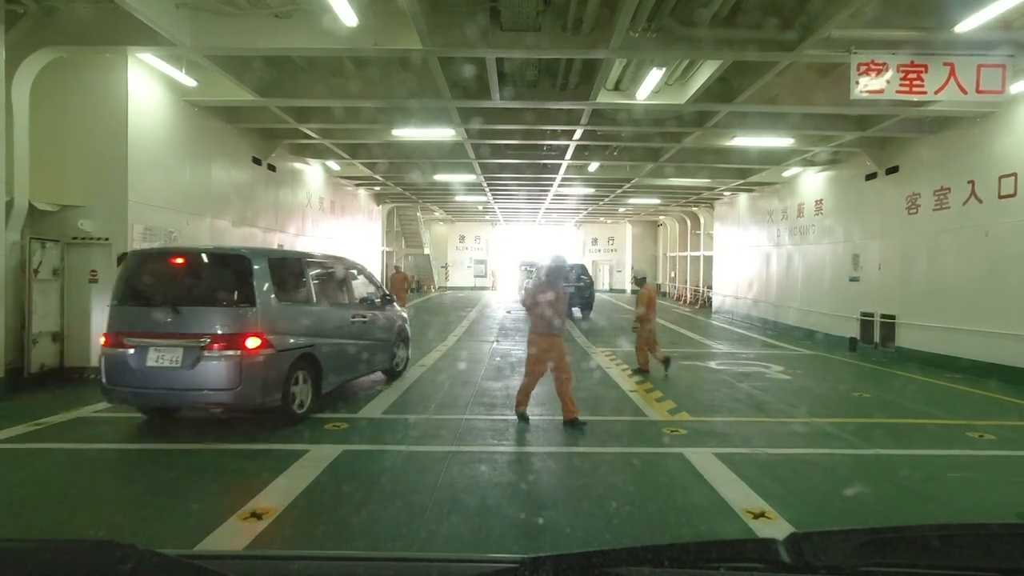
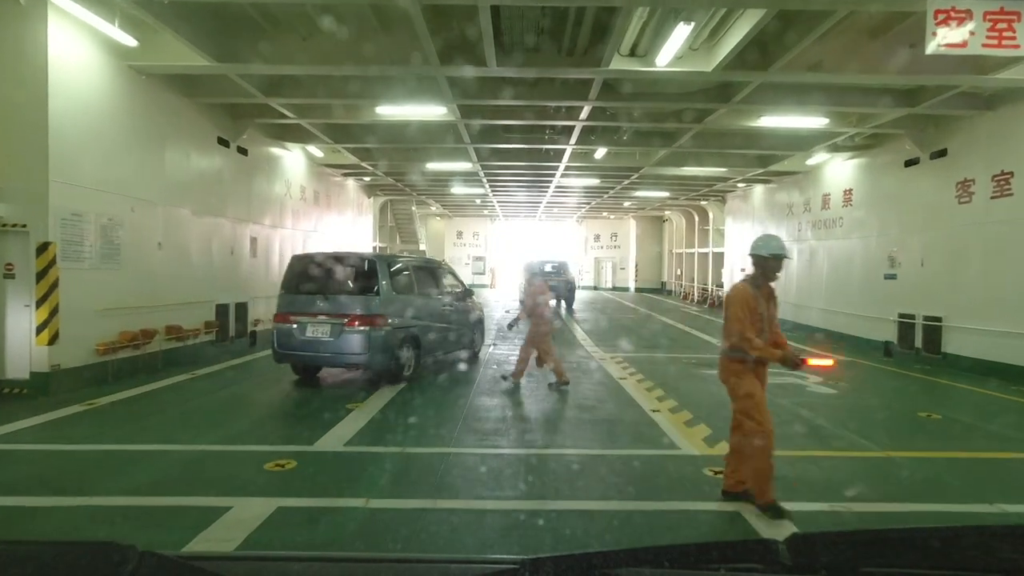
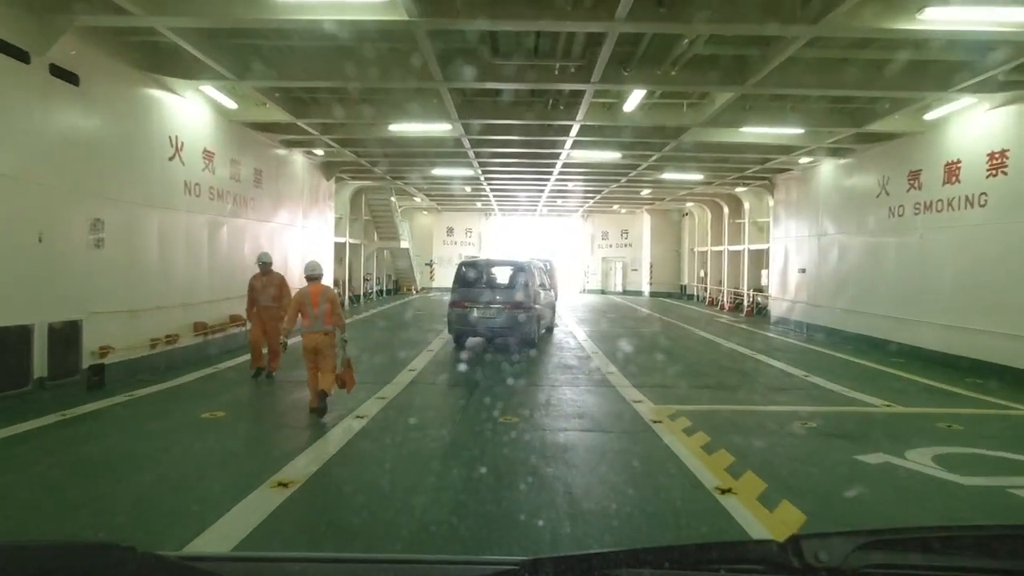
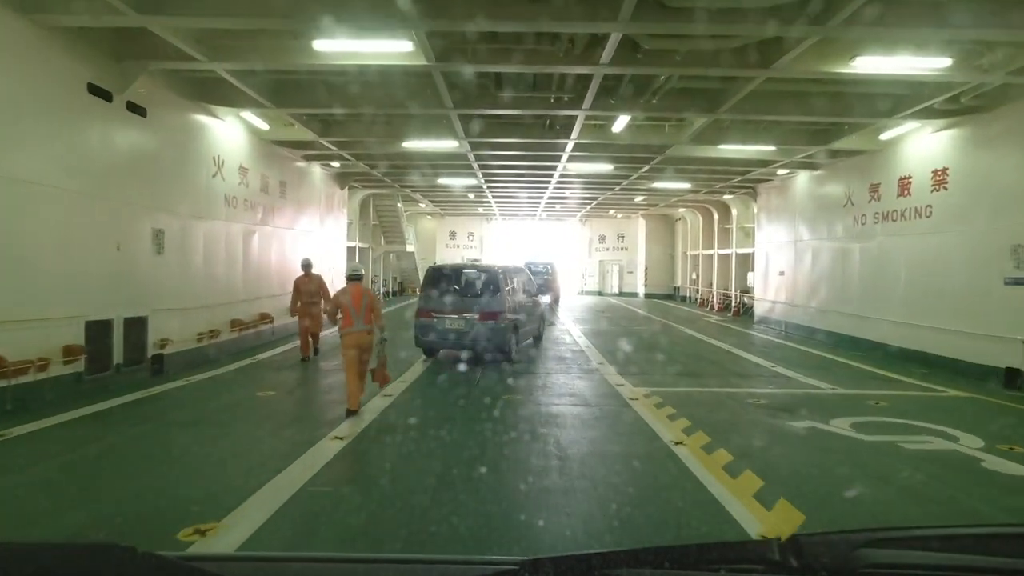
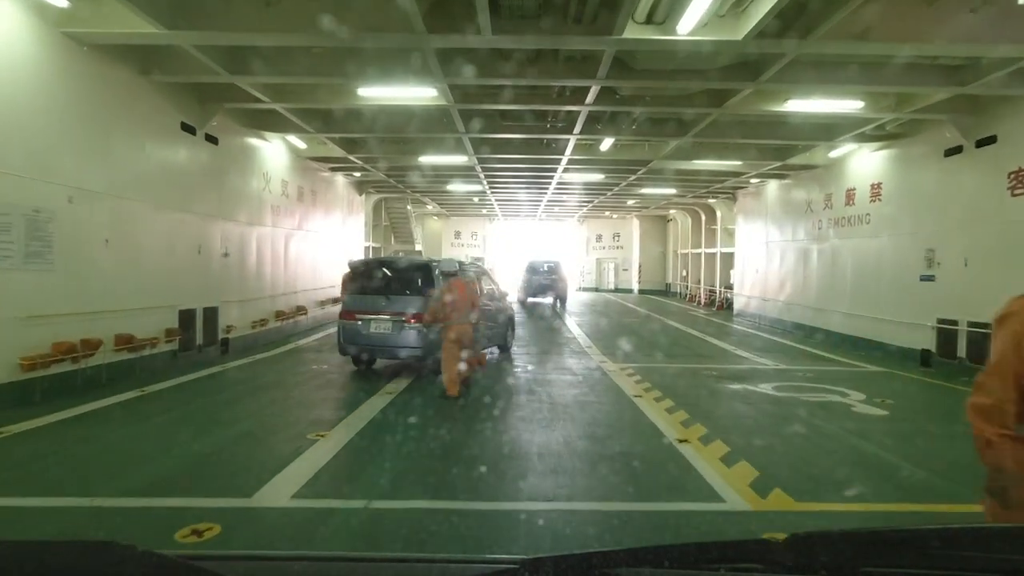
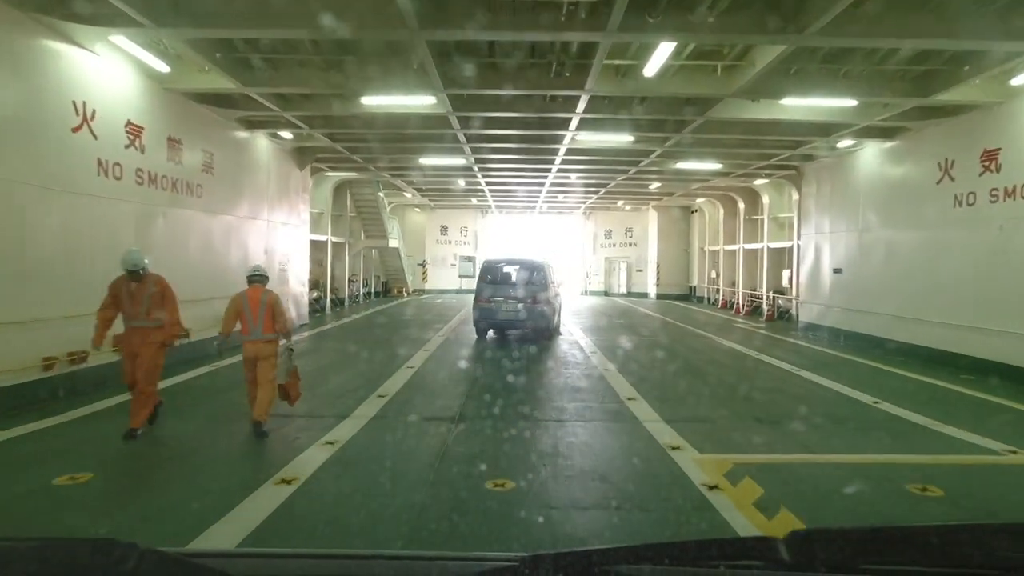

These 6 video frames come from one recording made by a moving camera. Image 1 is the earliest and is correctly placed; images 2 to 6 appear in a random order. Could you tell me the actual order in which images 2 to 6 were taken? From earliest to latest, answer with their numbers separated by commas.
2, 5, 4, 3, 6
